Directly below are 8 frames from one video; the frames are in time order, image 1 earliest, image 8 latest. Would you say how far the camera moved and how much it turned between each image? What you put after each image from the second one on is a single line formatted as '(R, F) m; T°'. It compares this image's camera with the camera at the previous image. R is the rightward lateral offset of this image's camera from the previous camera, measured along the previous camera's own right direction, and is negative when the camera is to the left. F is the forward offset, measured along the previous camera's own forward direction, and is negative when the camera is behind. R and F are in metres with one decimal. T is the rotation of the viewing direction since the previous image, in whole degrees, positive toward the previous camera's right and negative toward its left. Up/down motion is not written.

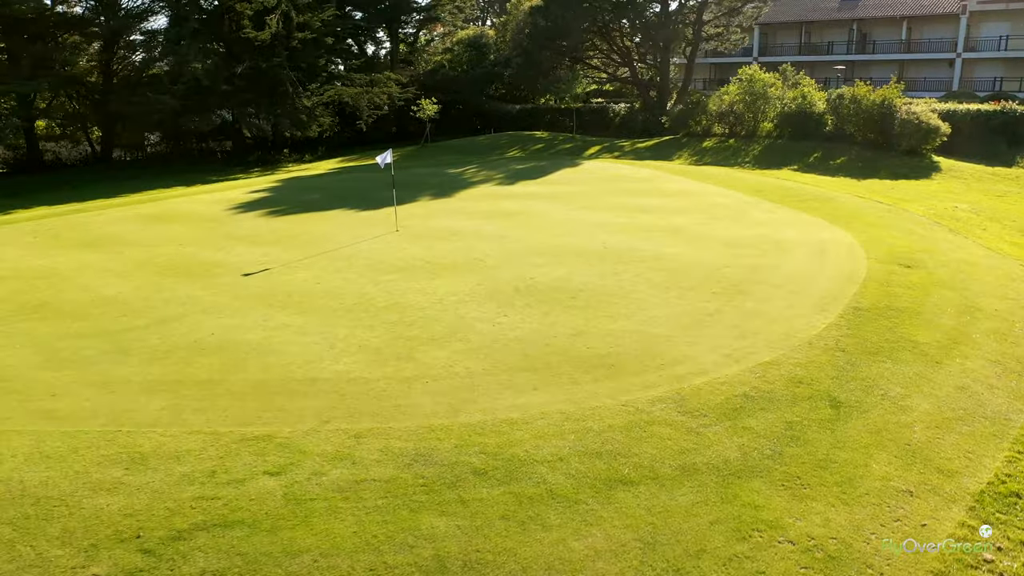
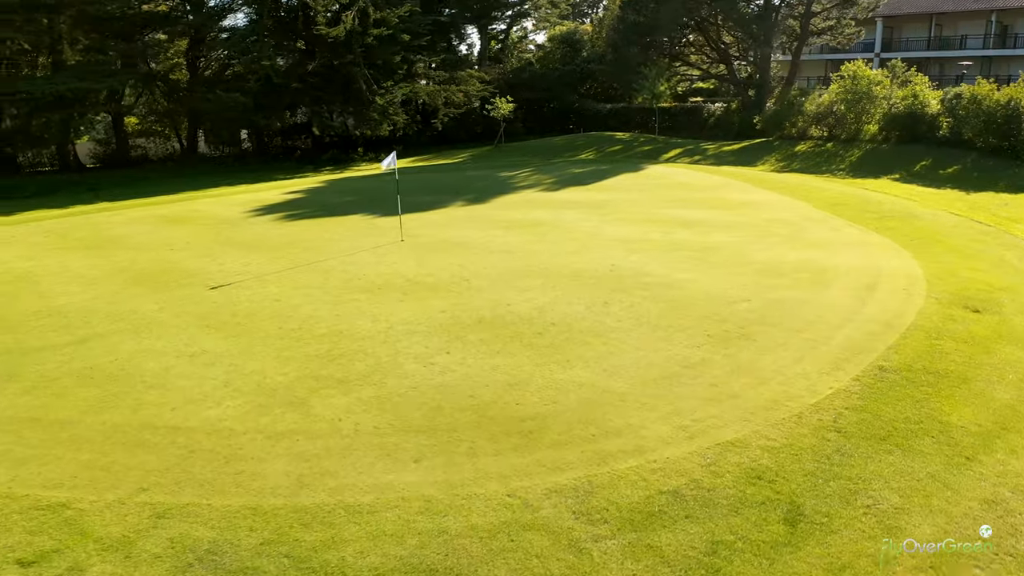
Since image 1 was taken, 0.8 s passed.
(+1.2, +1.2) m; -8°
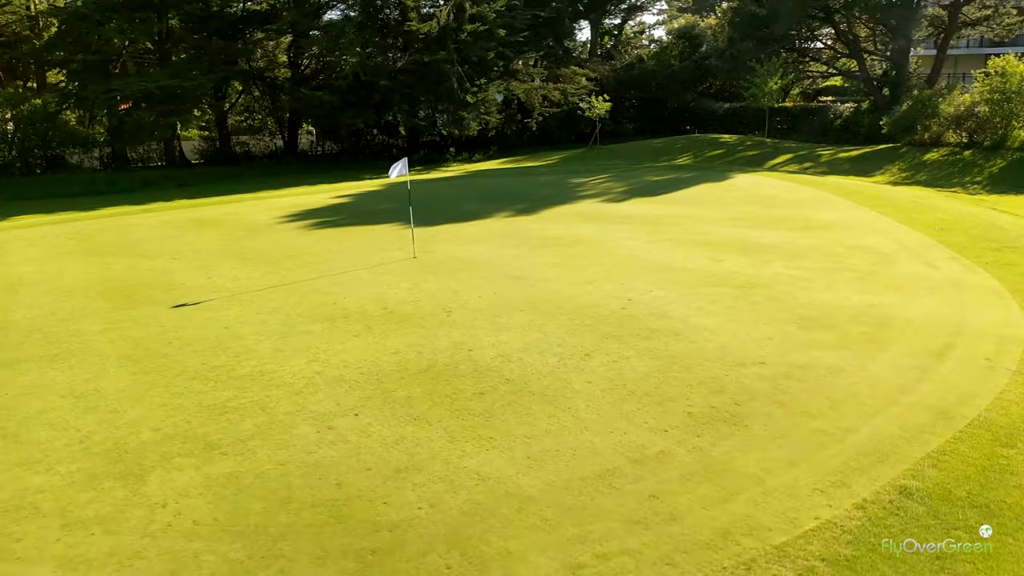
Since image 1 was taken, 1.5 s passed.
(+1.2, +1.3) m; -10°
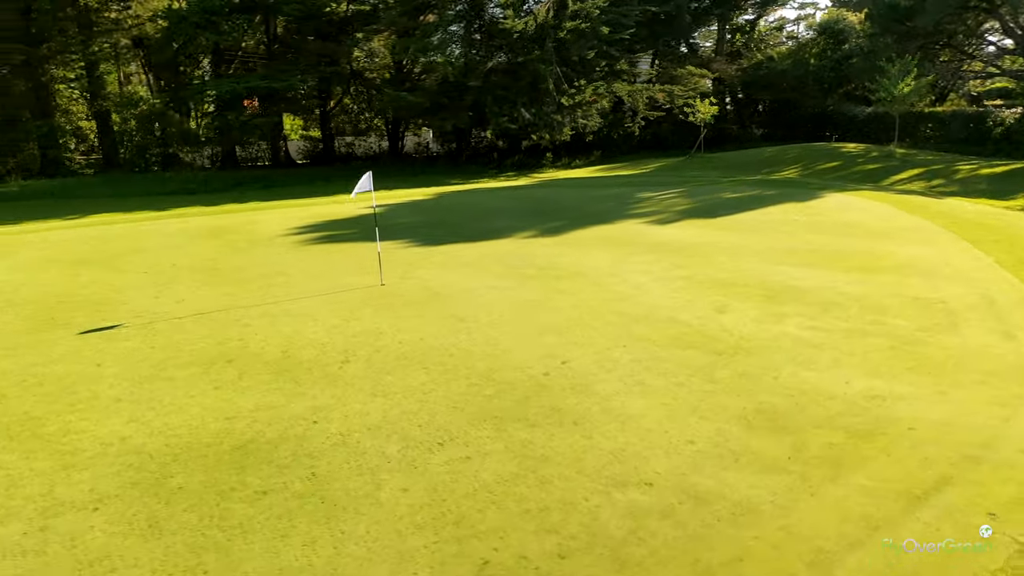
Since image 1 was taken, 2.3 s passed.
(+1.6, +1.4) m; -11°
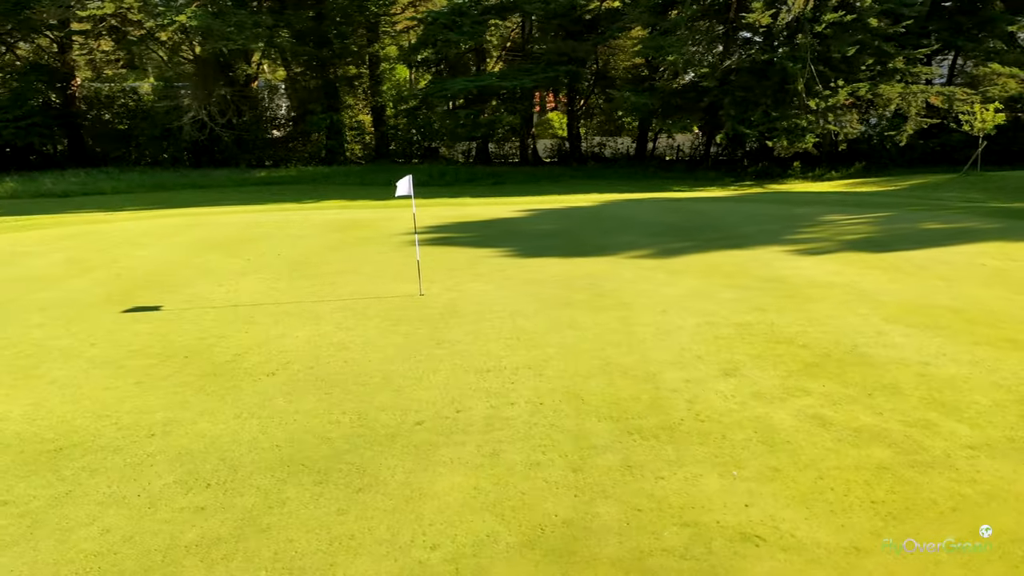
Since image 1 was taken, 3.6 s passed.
(+2.2, +1.2) m; -22°
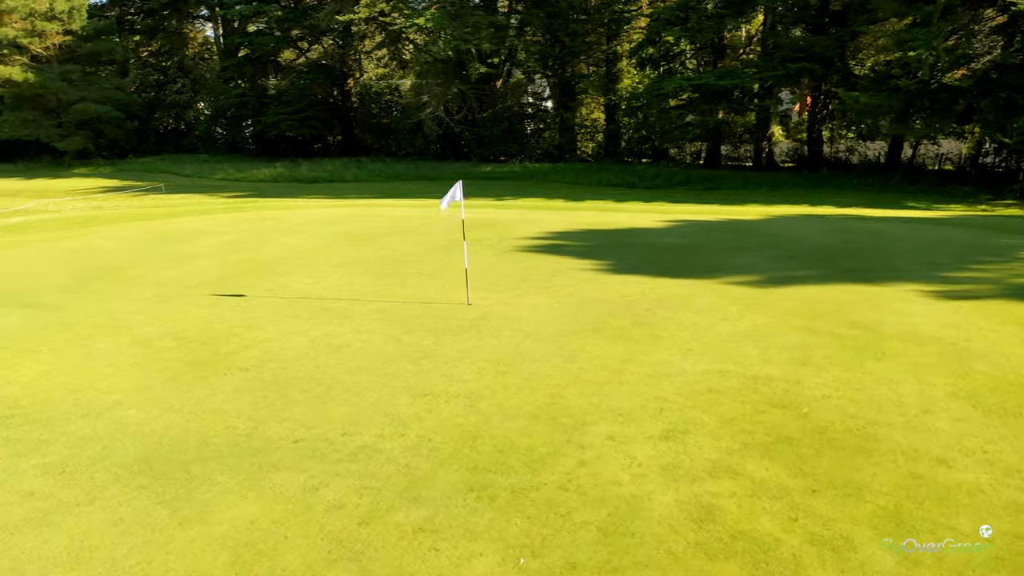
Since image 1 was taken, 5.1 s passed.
(+1.9, +0.7) m; -20°
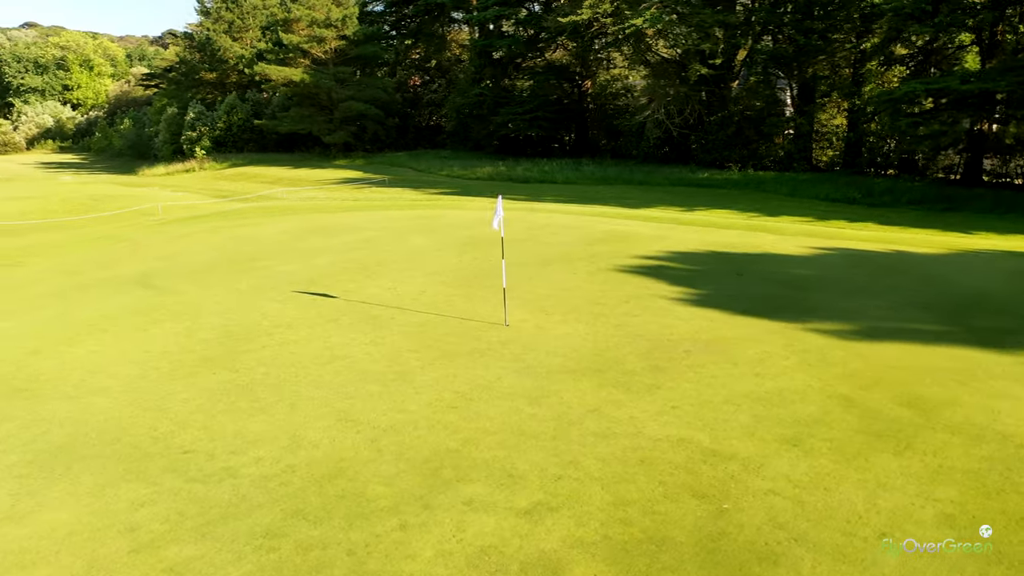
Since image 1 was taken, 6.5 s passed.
(+1.8, +0.7) m; -19°
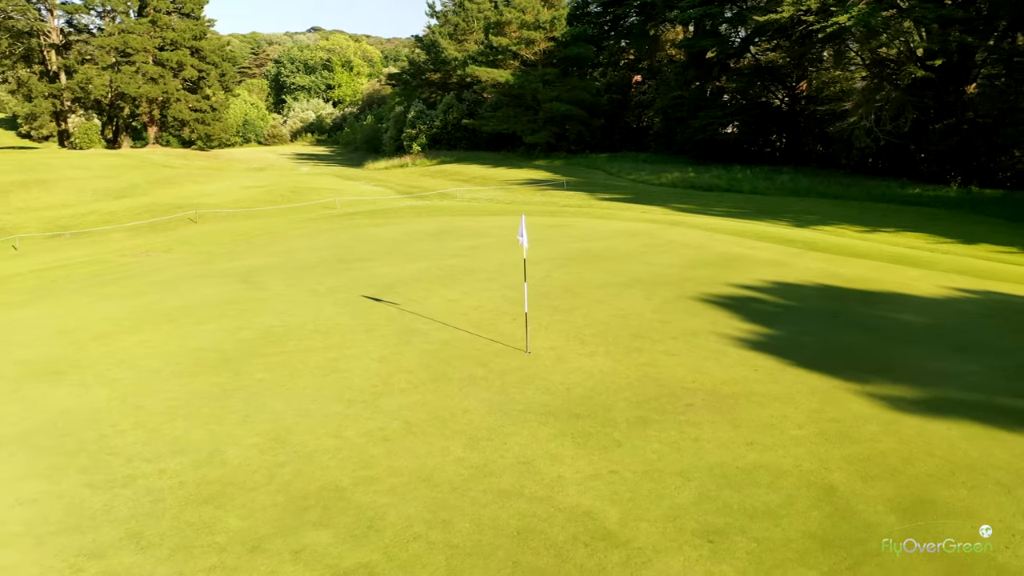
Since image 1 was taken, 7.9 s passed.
(+1.5, +0.6) m; -16°
